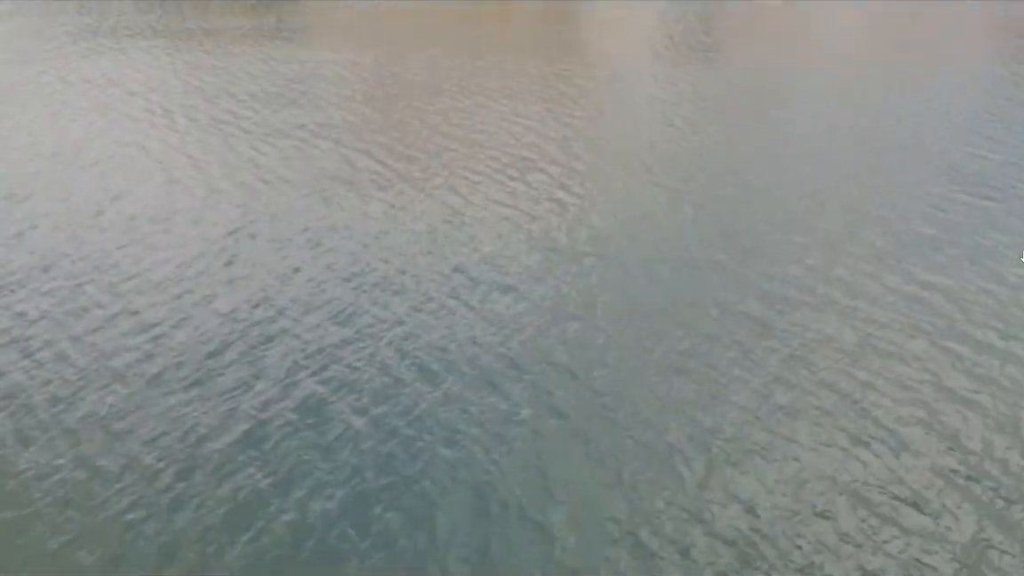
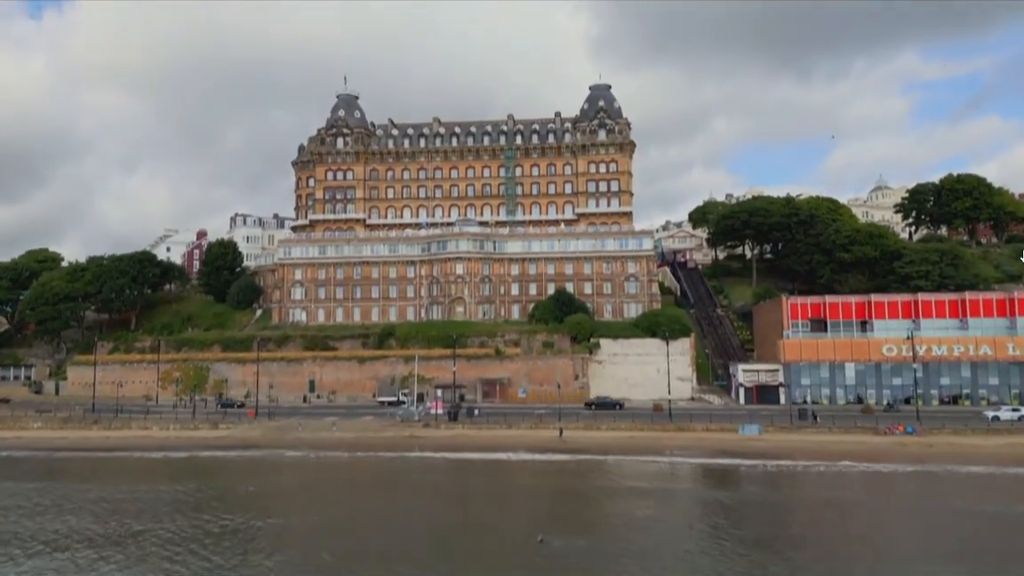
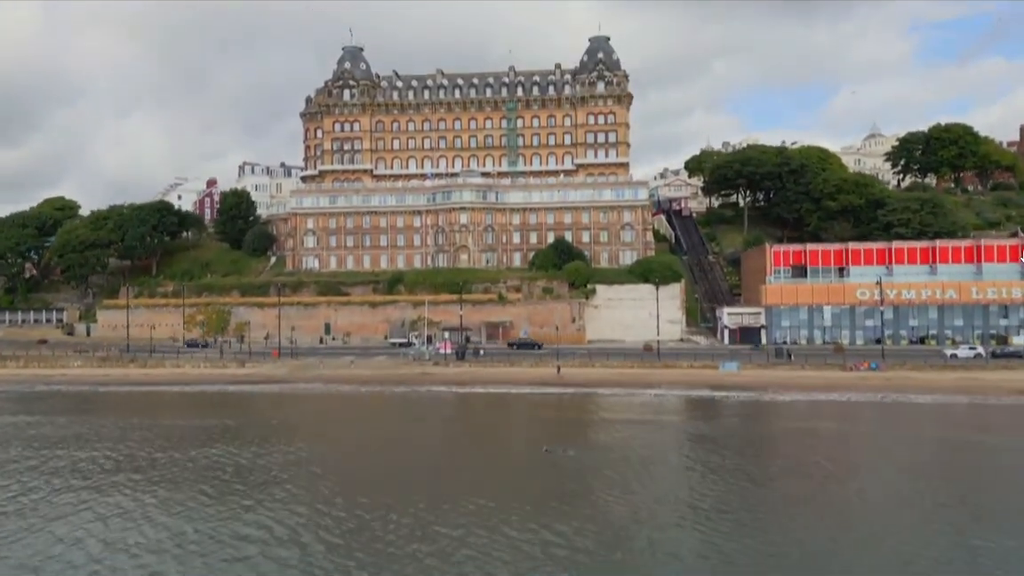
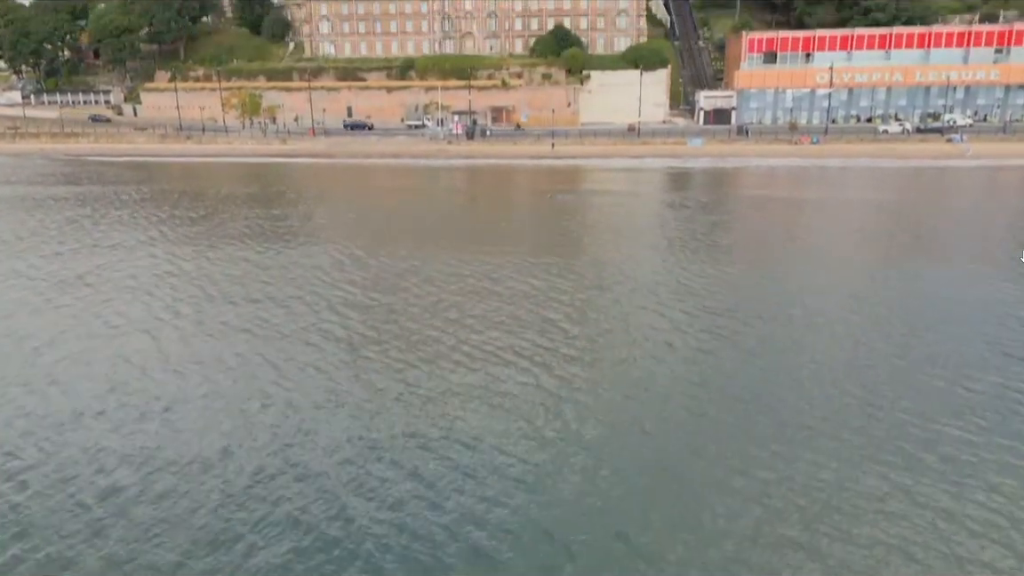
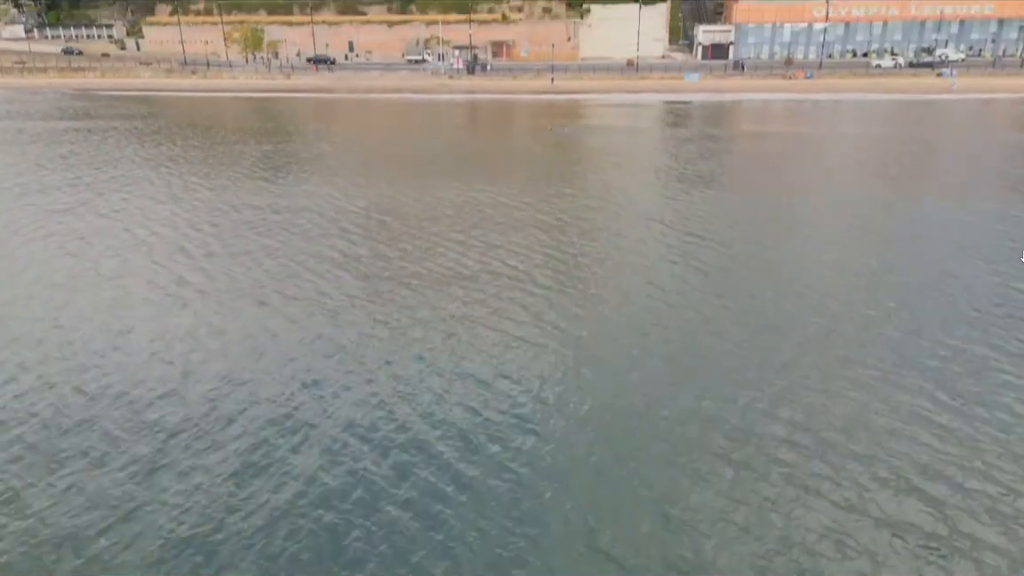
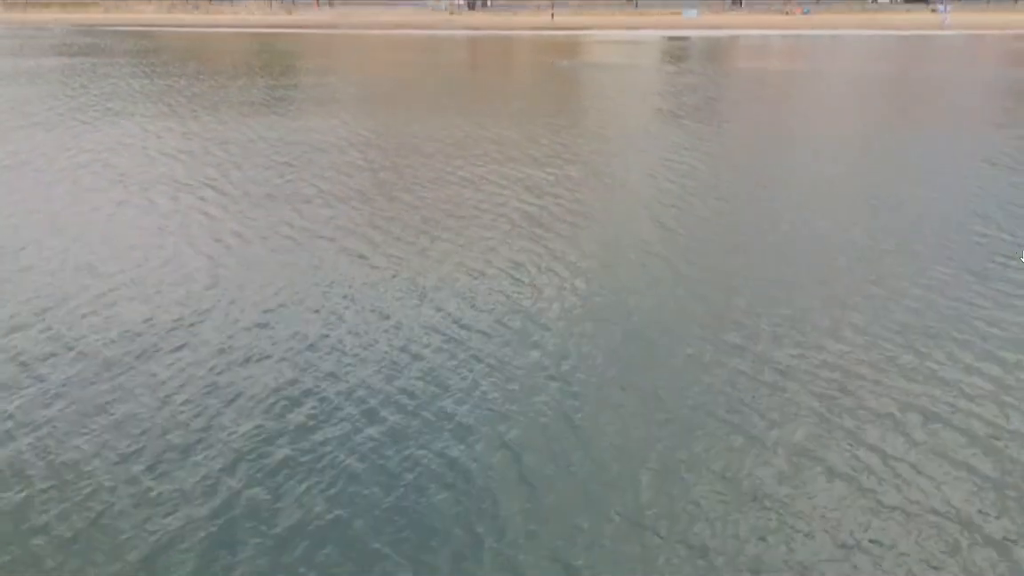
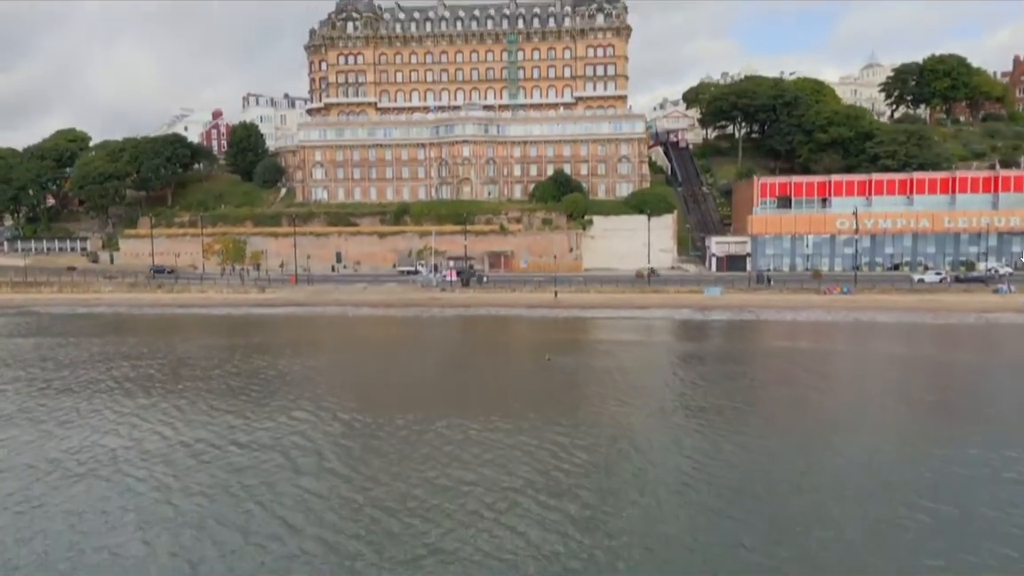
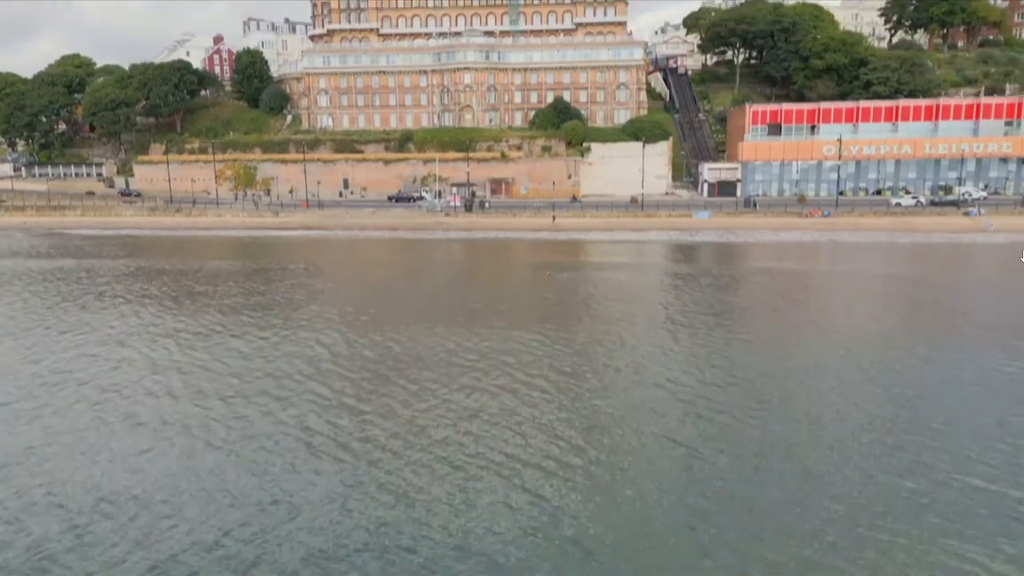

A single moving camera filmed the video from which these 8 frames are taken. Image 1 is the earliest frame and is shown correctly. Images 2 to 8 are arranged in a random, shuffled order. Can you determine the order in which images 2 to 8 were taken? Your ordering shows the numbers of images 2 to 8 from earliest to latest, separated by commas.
6, 5, 4, 8, 7, 3, 2
